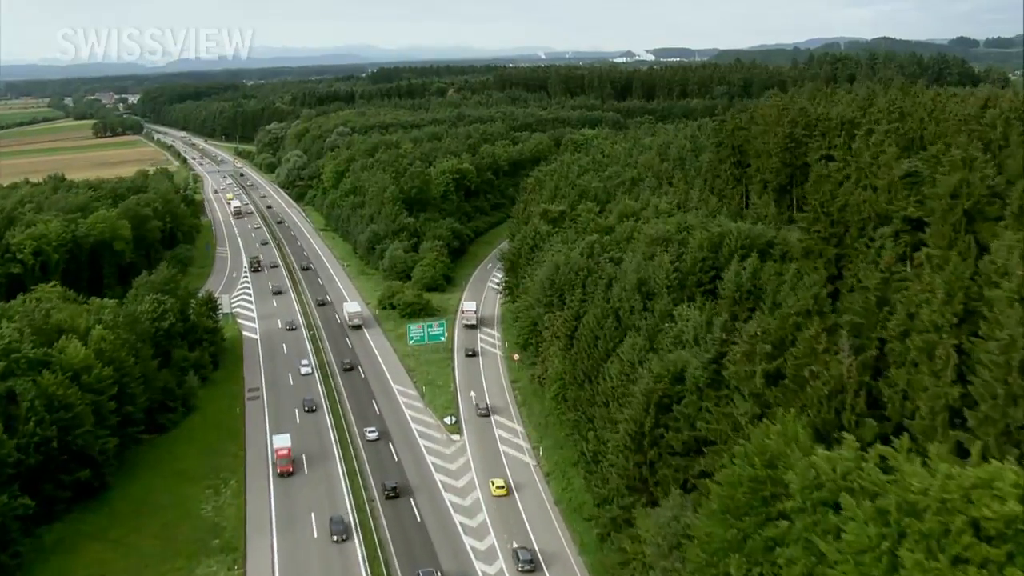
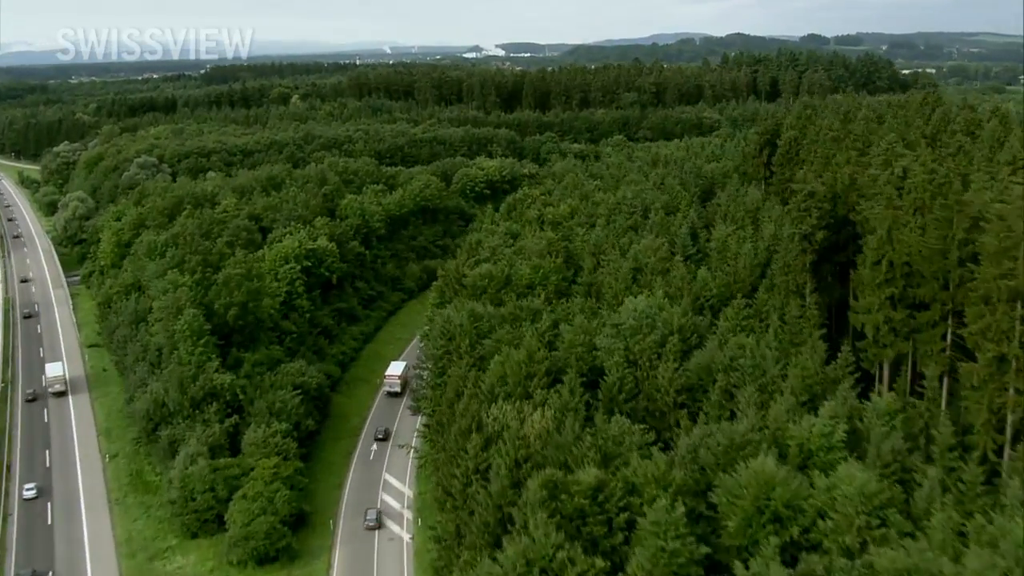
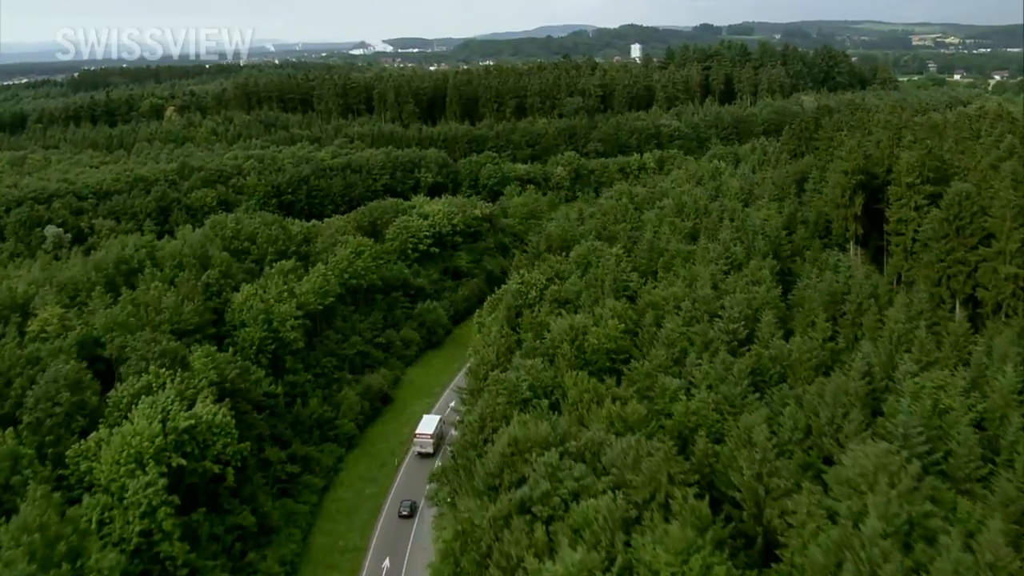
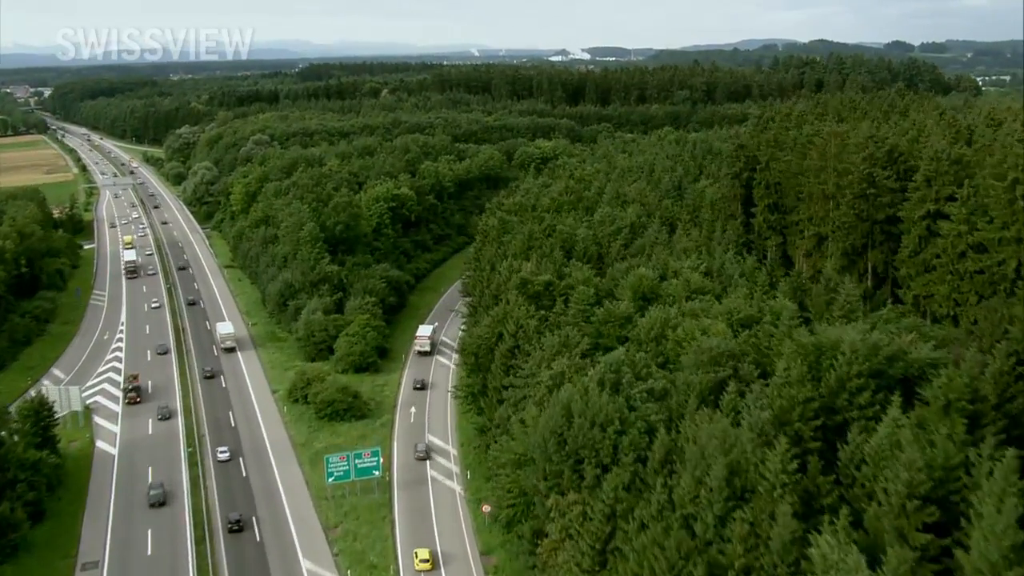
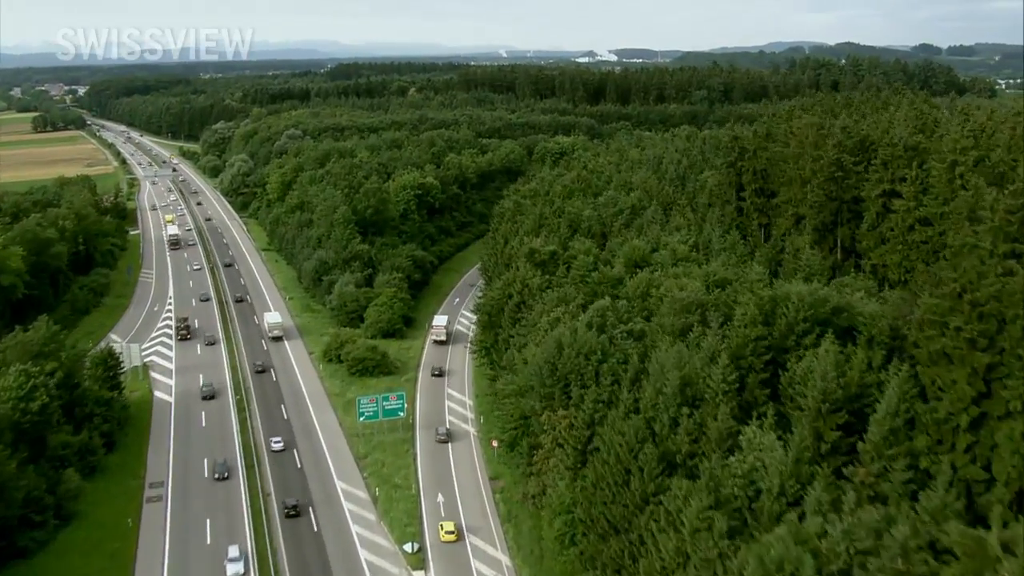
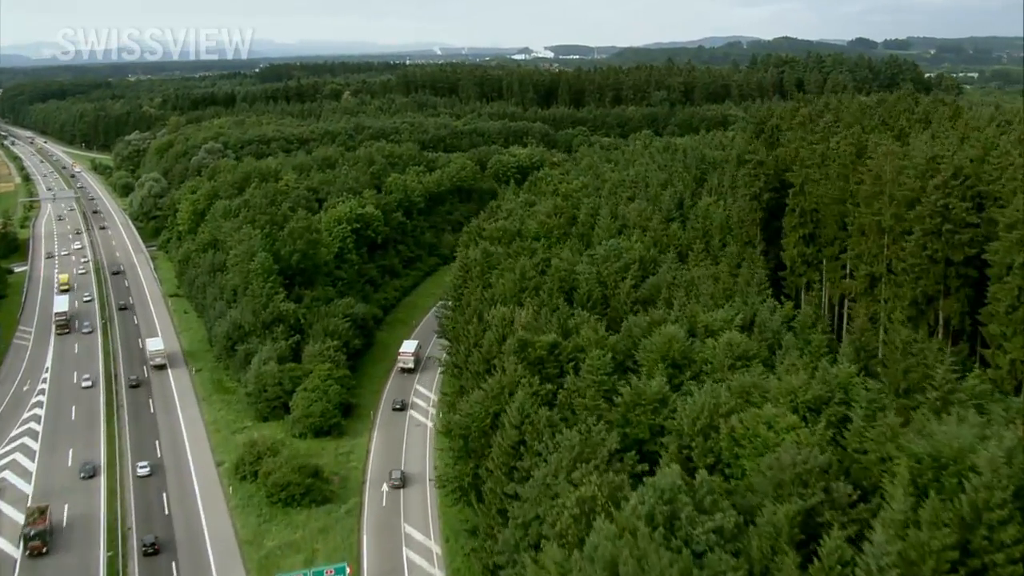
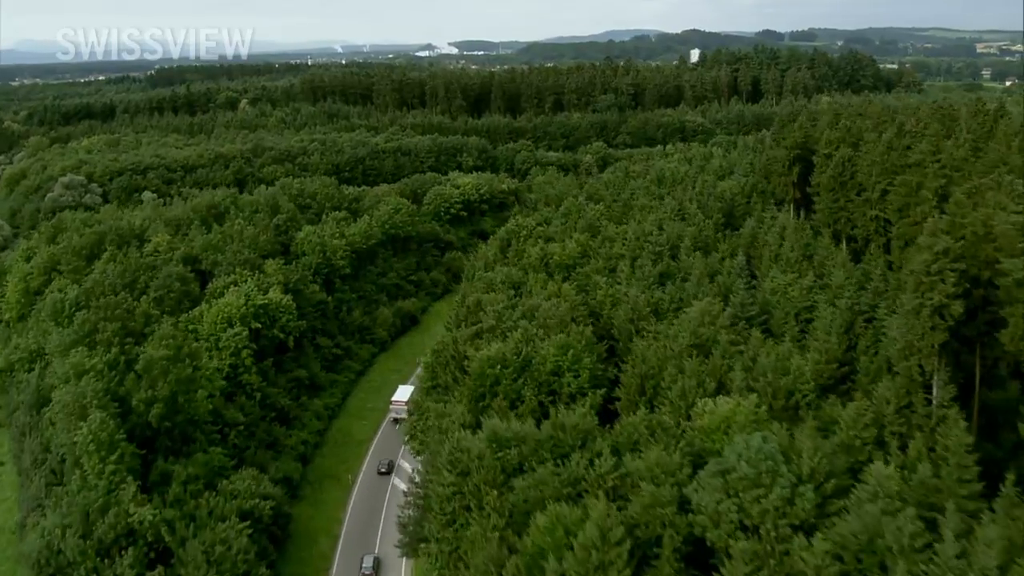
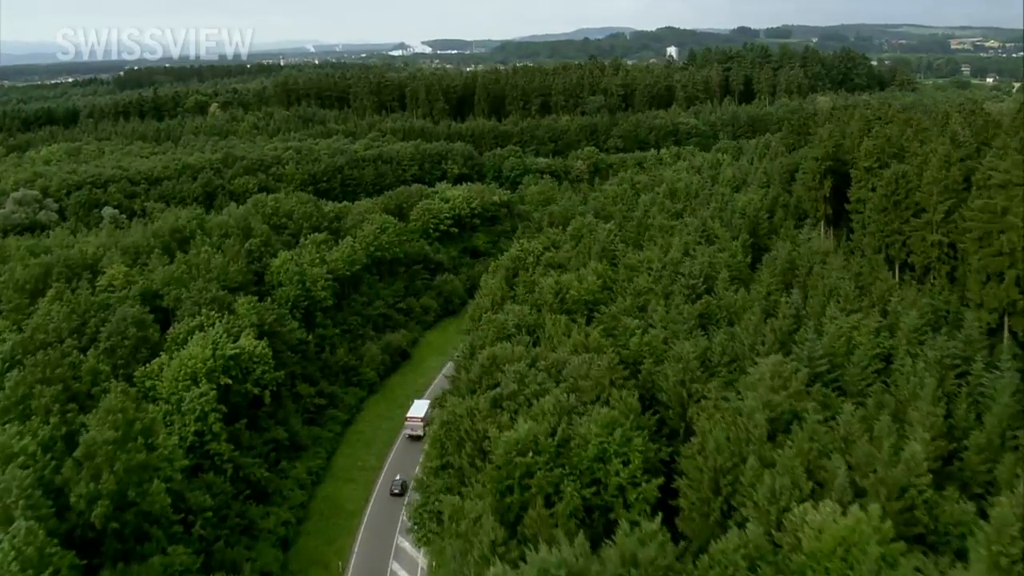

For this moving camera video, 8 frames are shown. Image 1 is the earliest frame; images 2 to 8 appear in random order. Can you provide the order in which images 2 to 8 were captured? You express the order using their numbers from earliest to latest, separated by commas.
5, 4, 6, 2, 7, 8, 3
